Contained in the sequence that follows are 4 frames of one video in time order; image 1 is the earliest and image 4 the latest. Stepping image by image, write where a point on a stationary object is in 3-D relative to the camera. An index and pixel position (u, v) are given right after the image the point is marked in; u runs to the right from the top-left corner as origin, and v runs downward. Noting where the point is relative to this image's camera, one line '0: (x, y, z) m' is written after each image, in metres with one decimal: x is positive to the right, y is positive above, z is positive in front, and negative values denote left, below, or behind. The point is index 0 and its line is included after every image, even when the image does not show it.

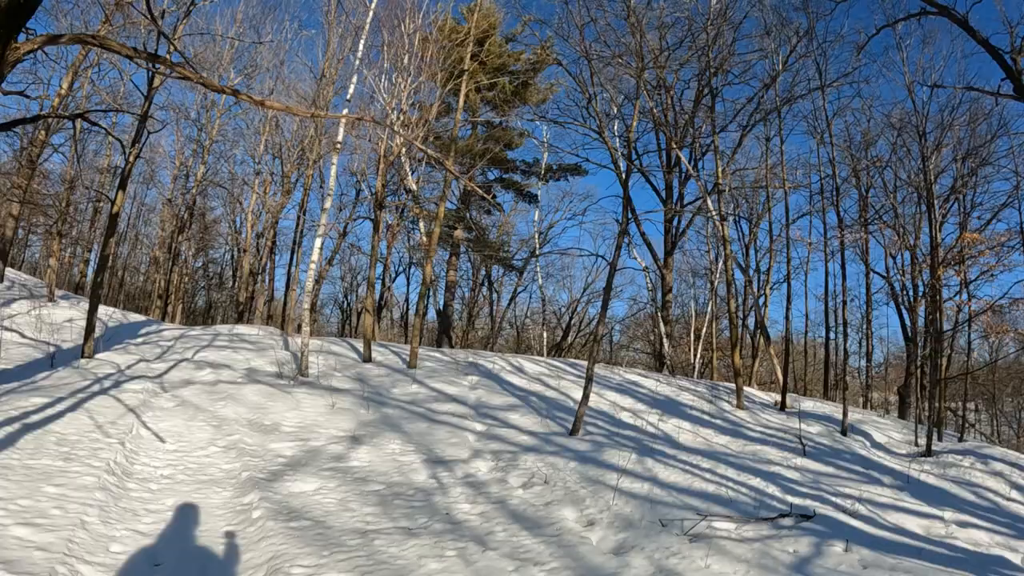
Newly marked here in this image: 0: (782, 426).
0: (+4.7, -2.4, +11.8) m
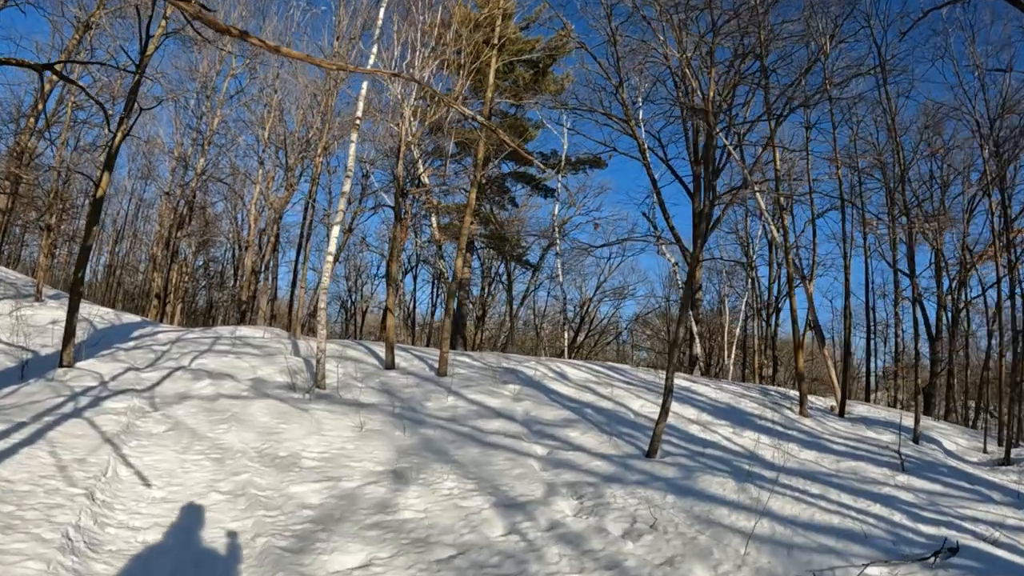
0: (+5.4, -2.3, +10.4) m
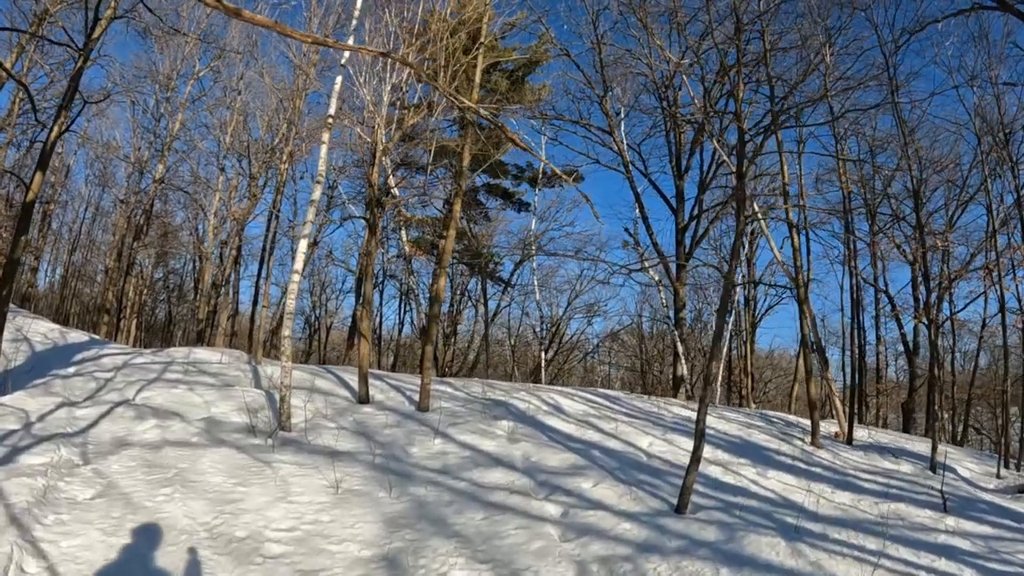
0: (+5.2, -2.6, +9.6) m
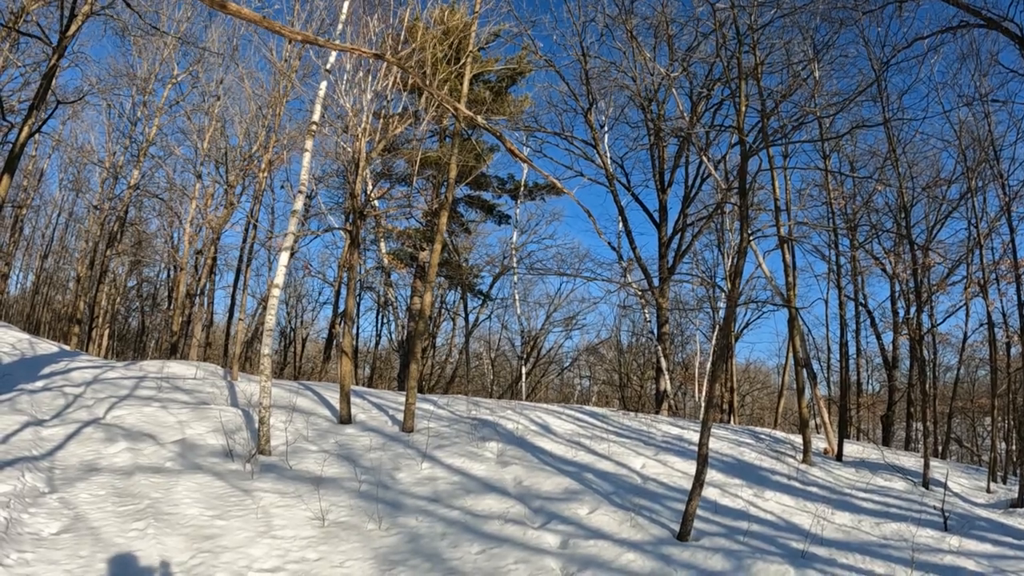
0: (+5.1, -2.8, +9.5) m
